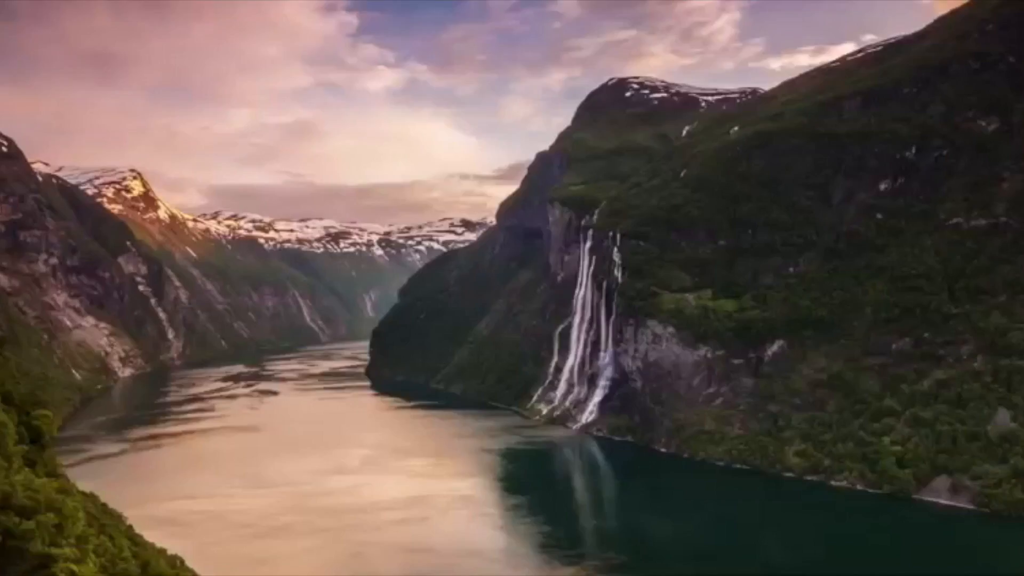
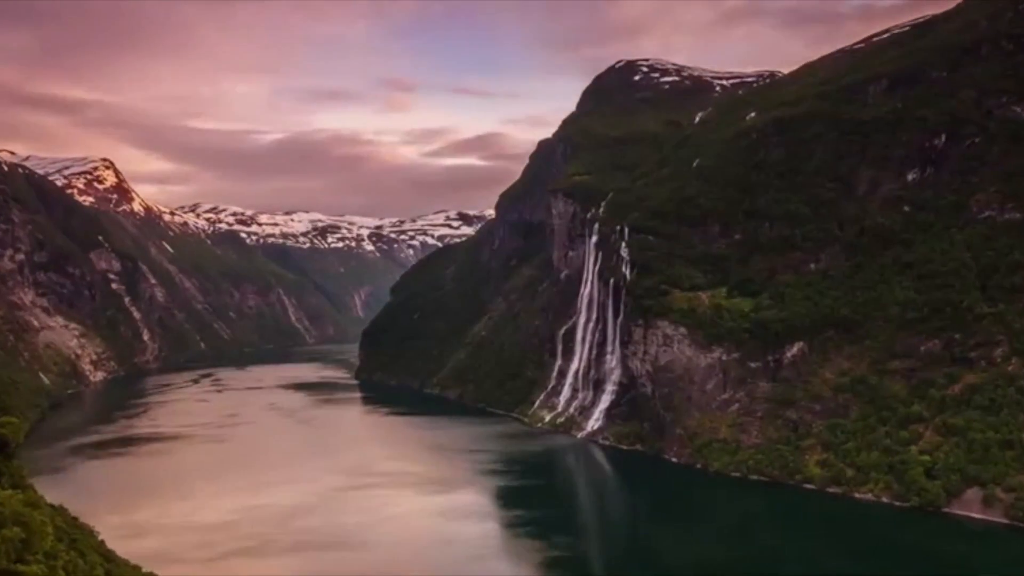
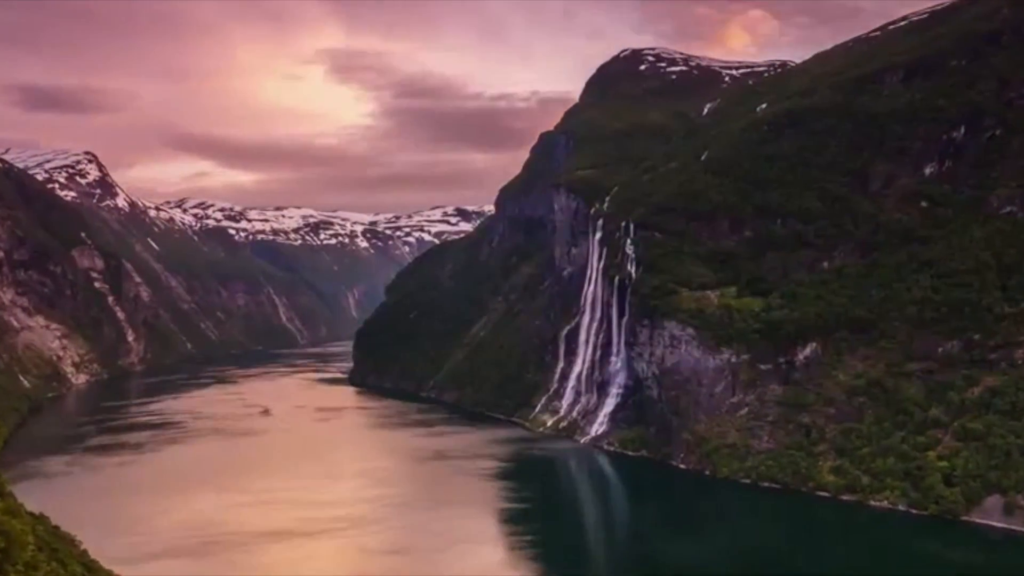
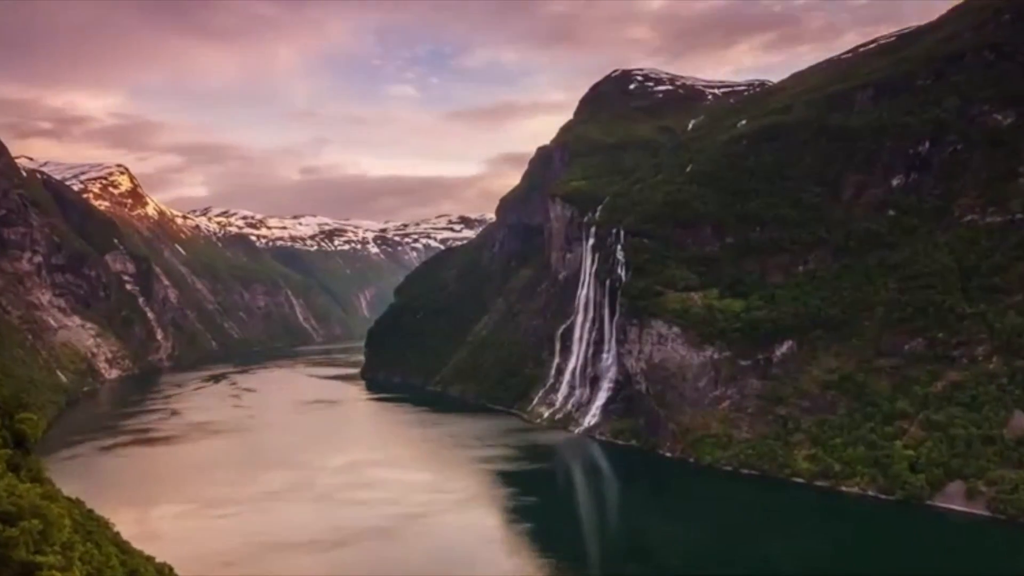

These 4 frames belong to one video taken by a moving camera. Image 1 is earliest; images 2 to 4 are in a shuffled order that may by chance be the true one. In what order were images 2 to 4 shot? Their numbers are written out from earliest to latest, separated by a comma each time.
4, 2, 3
